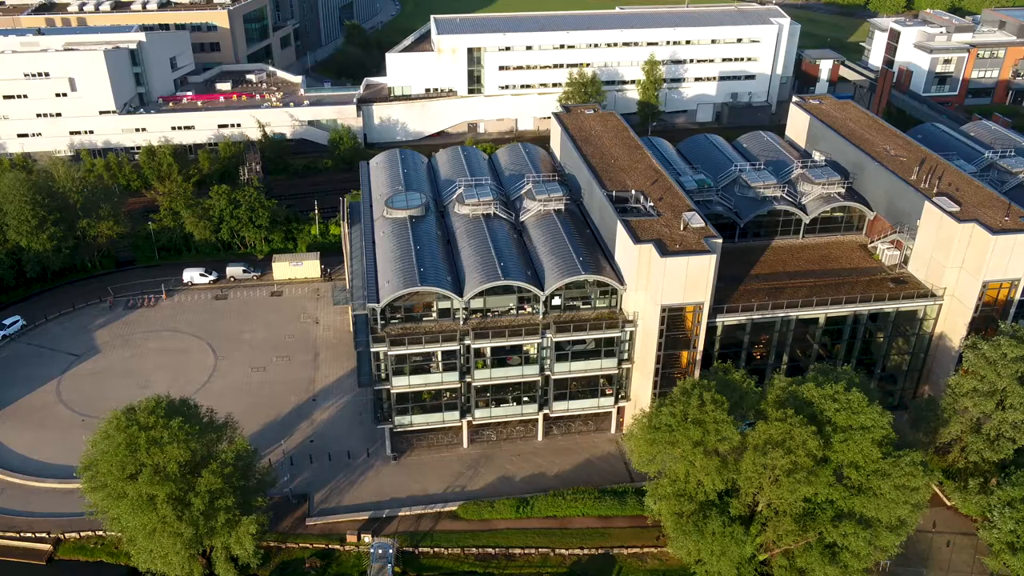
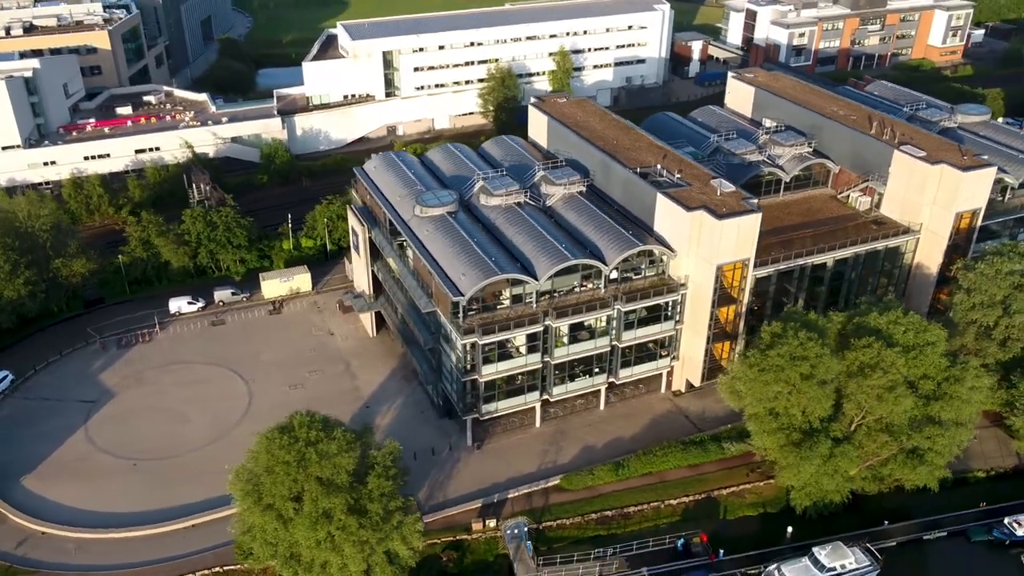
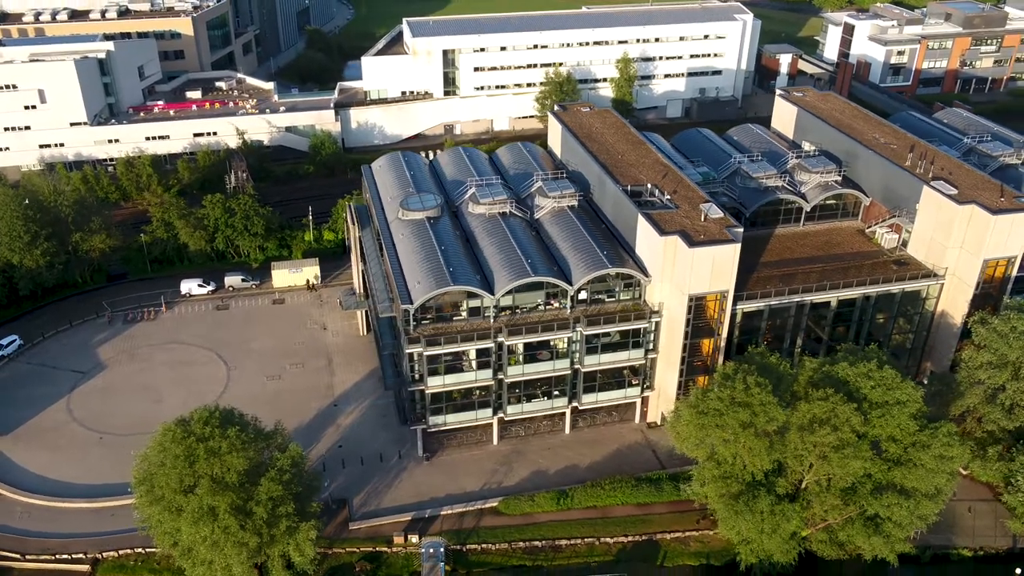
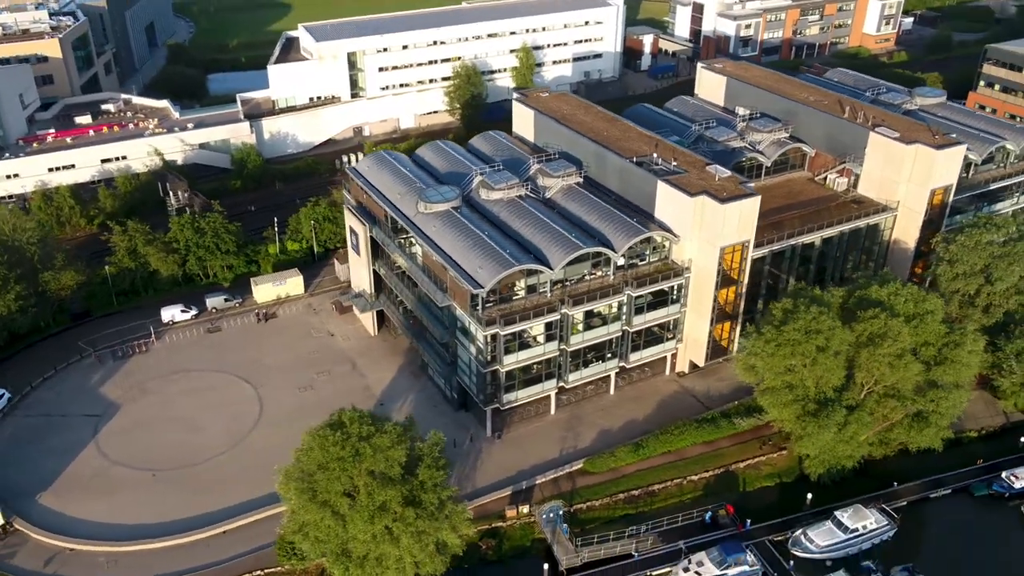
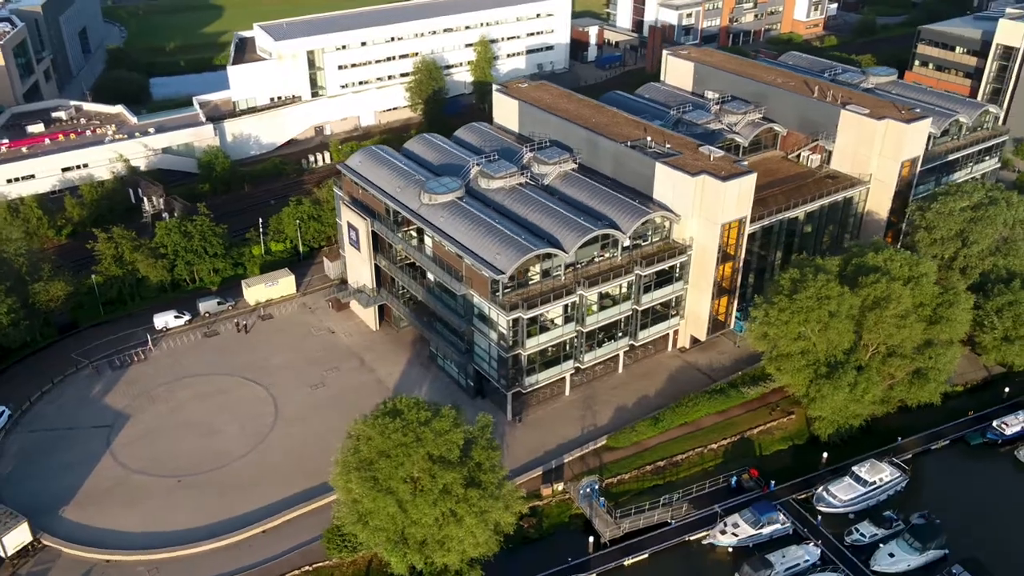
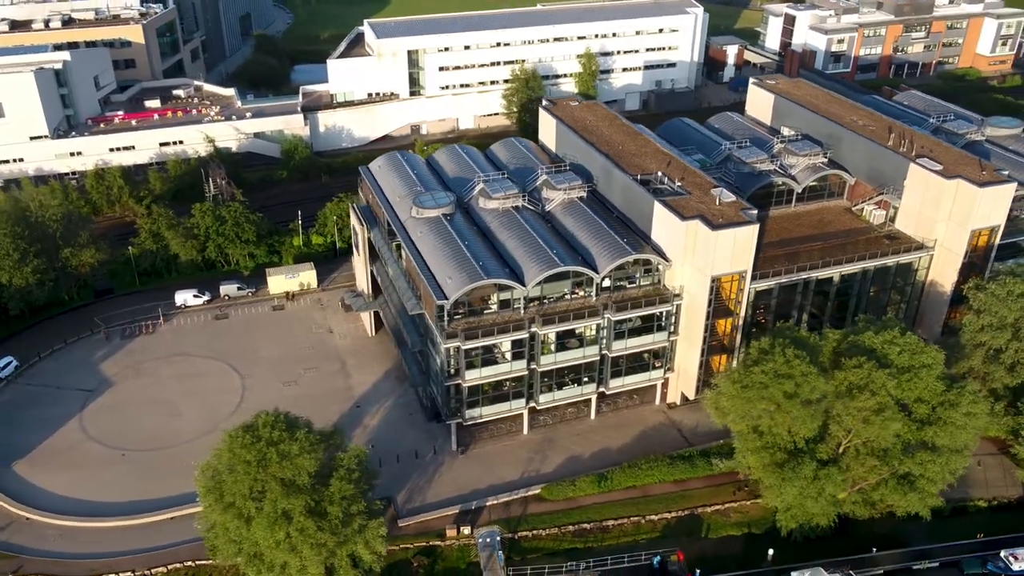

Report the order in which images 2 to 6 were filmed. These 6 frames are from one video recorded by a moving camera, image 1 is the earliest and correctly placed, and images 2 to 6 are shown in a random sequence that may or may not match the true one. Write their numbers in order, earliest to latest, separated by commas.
3, 6, 2, 4, 5
